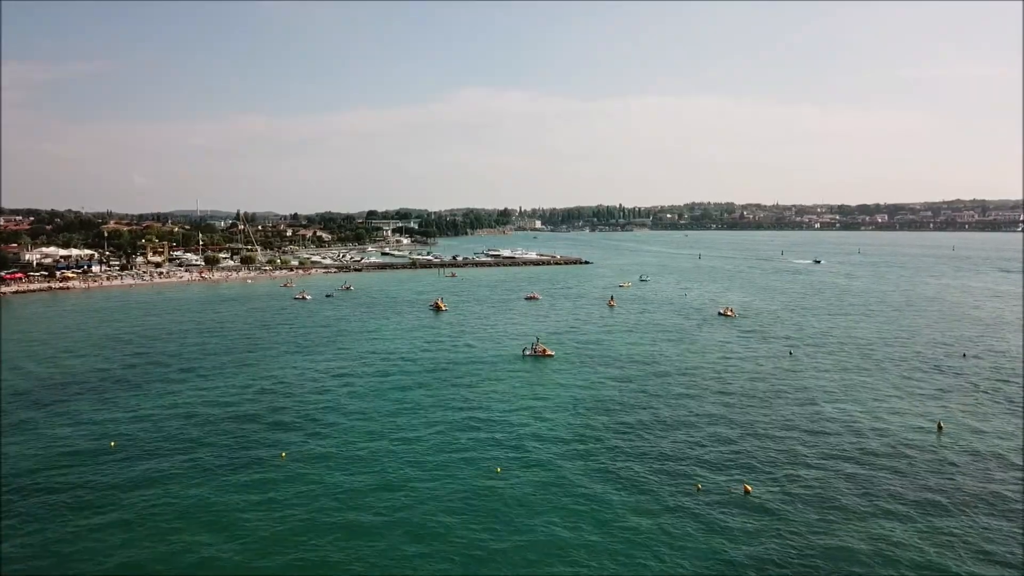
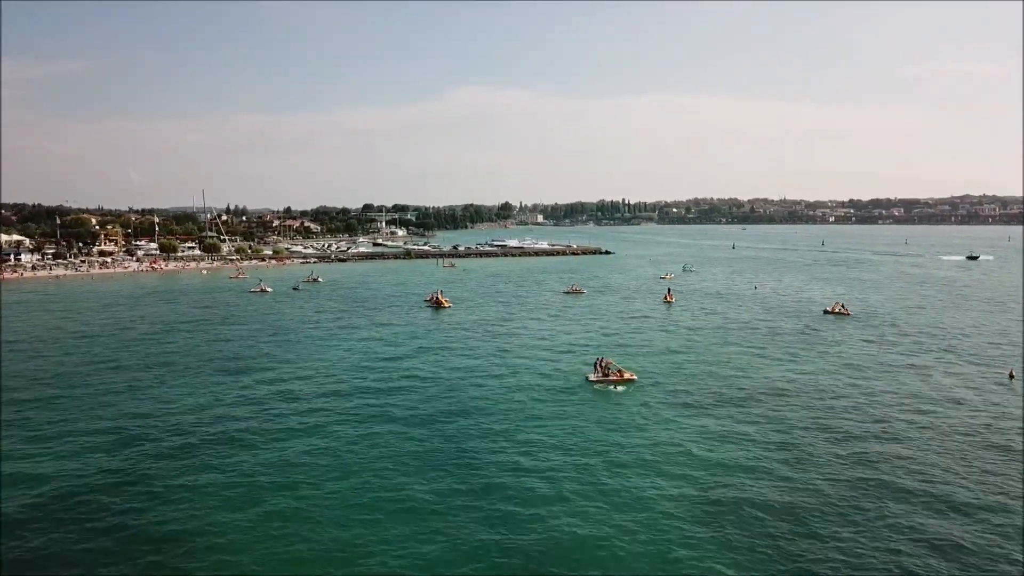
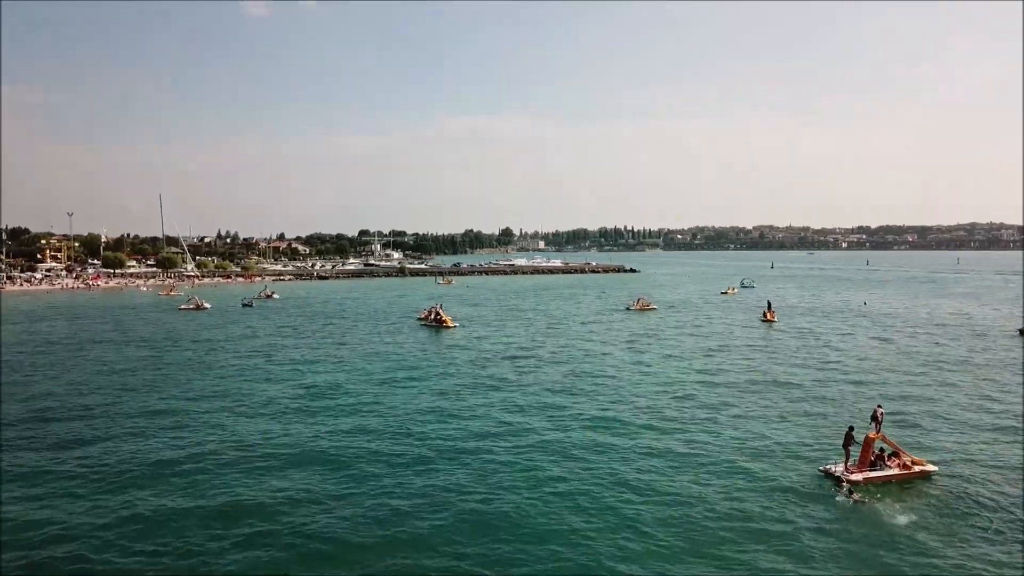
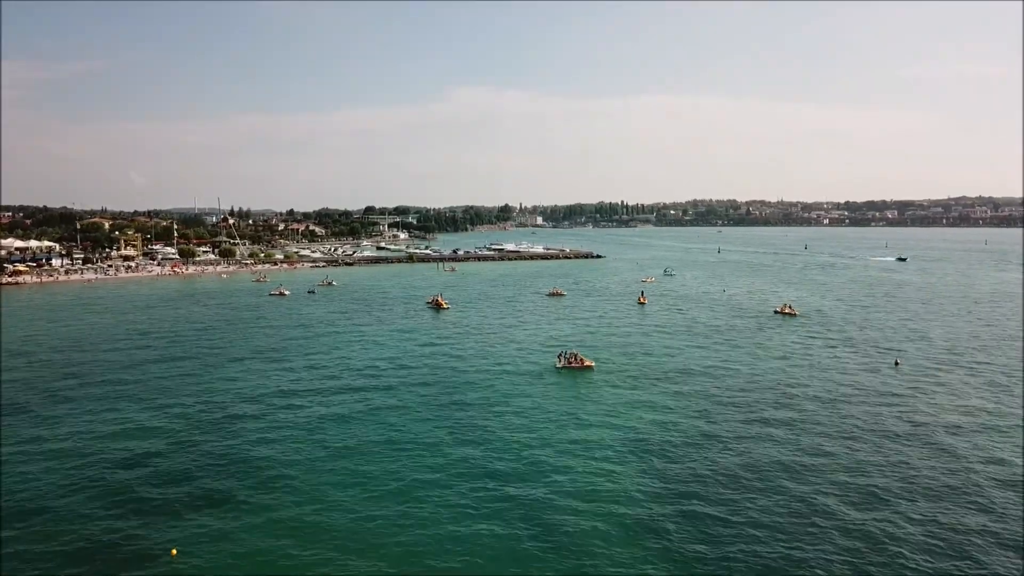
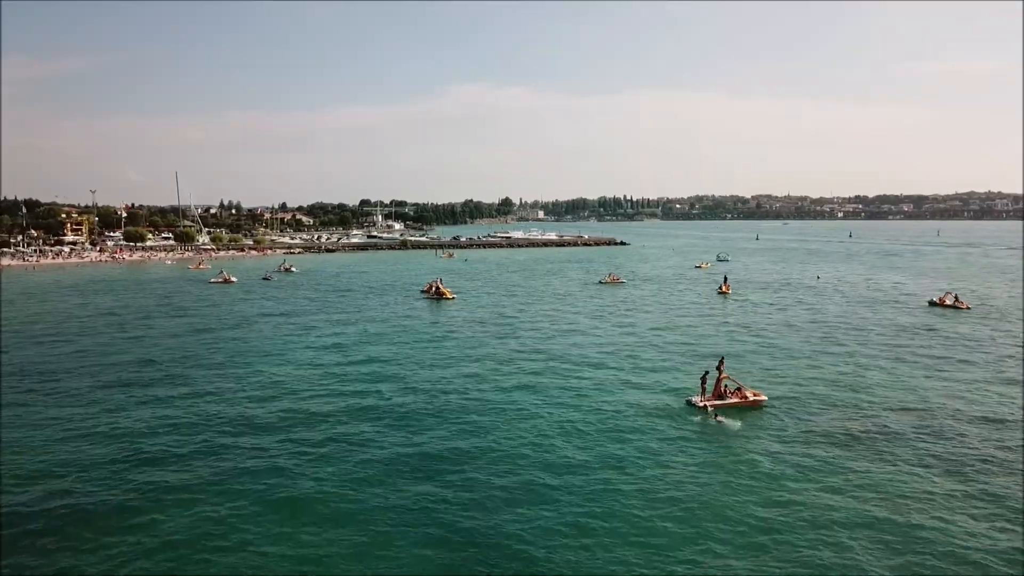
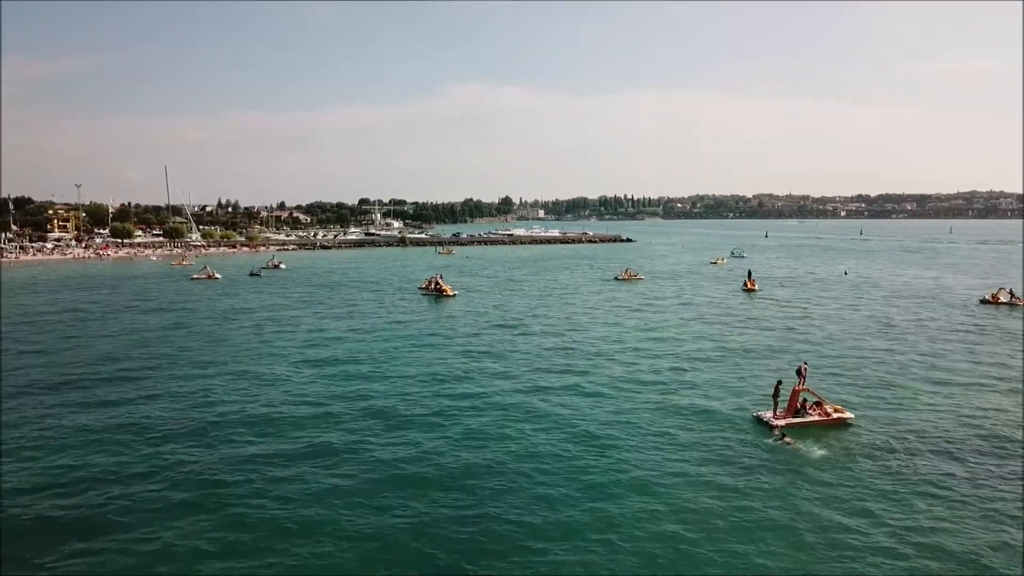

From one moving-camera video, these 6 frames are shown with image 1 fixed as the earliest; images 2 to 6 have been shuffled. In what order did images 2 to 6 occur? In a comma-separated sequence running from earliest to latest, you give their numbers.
4, 2, 5, 6, 3
